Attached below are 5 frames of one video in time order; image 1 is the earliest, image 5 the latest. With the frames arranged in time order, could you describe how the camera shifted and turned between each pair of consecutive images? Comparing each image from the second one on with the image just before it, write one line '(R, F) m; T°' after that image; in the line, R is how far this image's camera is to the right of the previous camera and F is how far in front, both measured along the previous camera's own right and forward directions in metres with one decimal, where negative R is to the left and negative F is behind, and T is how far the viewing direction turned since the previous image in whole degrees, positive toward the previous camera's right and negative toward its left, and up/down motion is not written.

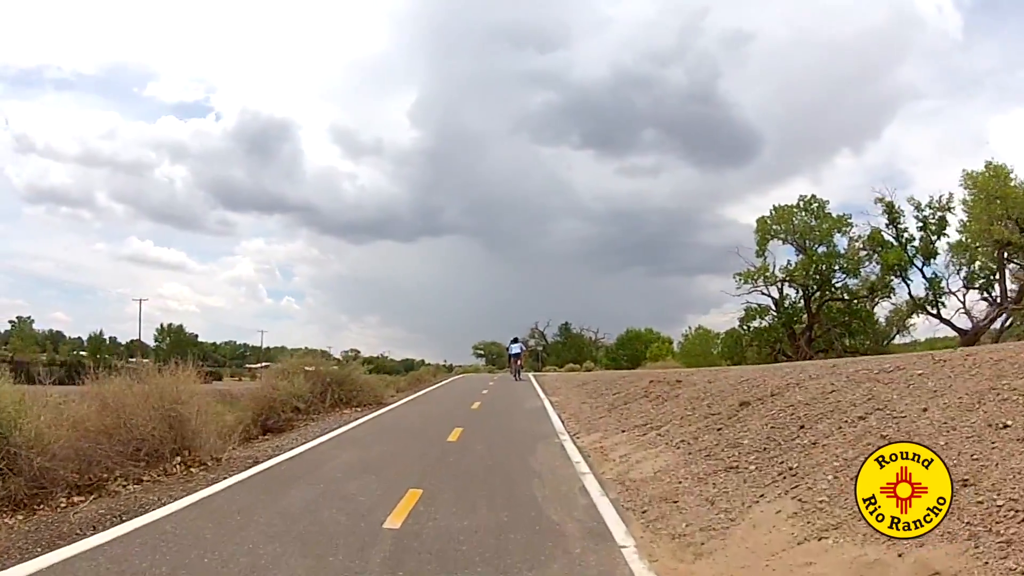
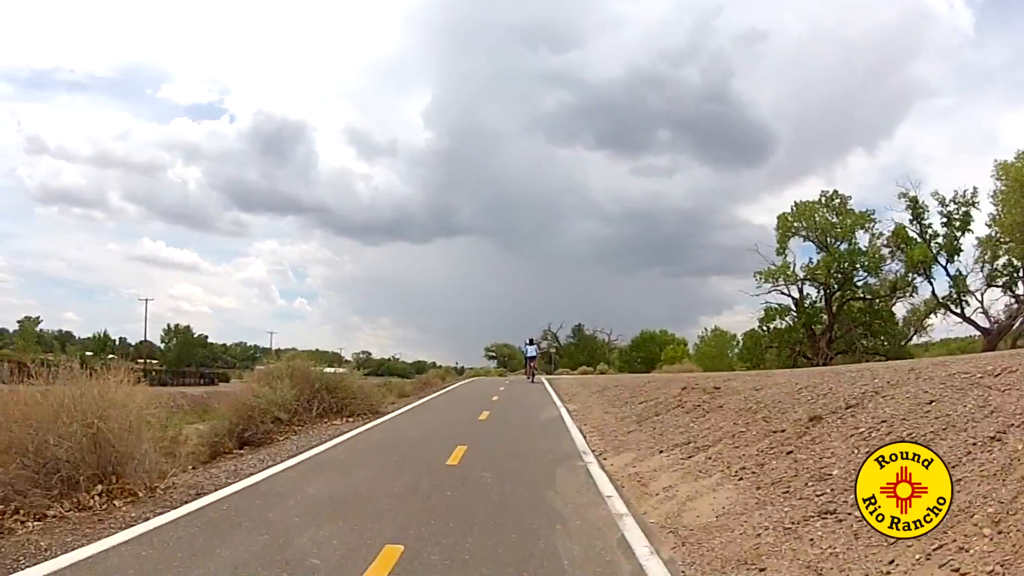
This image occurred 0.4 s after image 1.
(0.0, +2.8) m; -1°
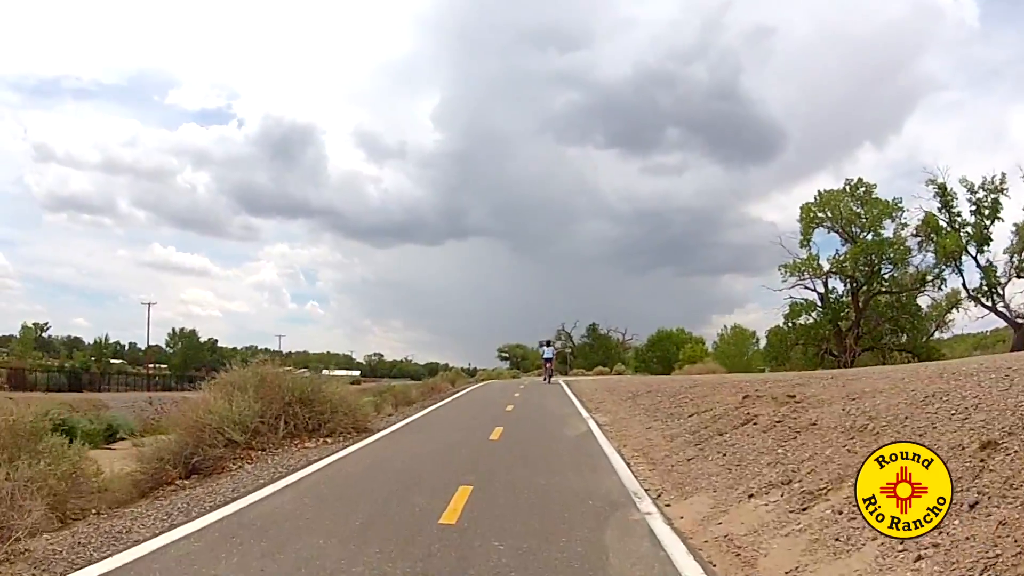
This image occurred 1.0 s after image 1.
(-0.1, +3.9) m; -1°
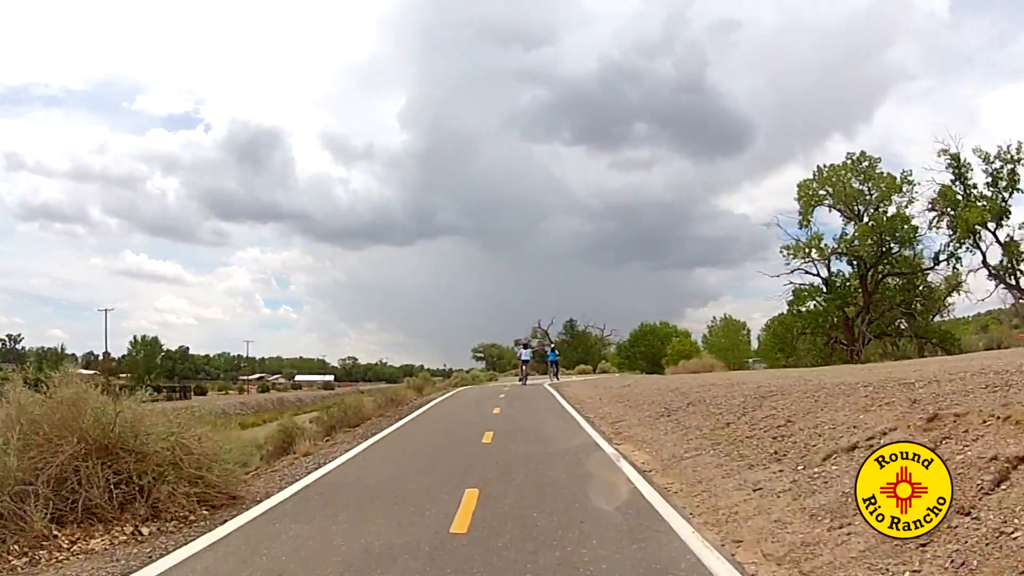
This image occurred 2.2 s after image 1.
(0.0, +7.4) m; +2°
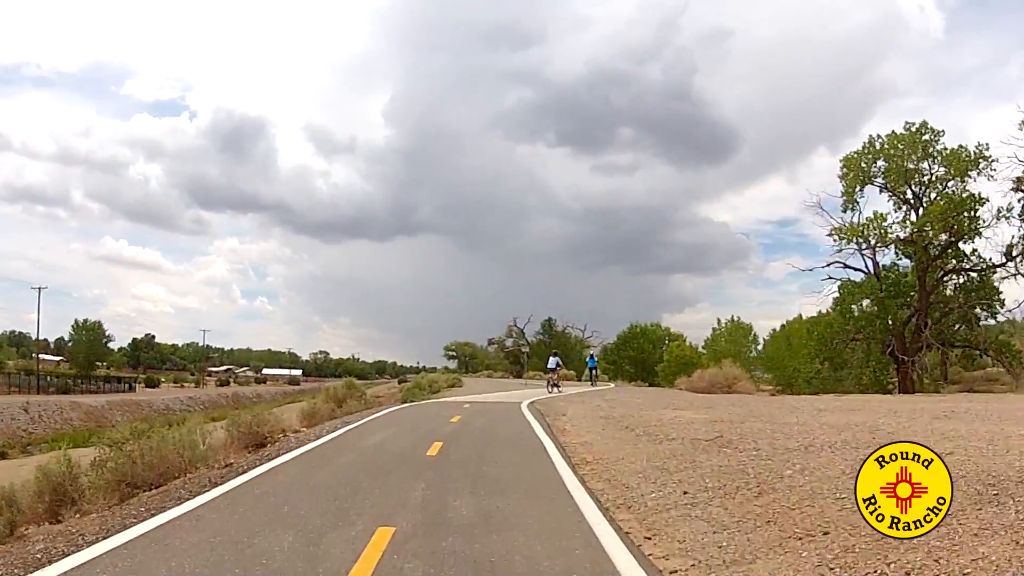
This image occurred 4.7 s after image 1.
(+0.3, +14.1) m; +2°
